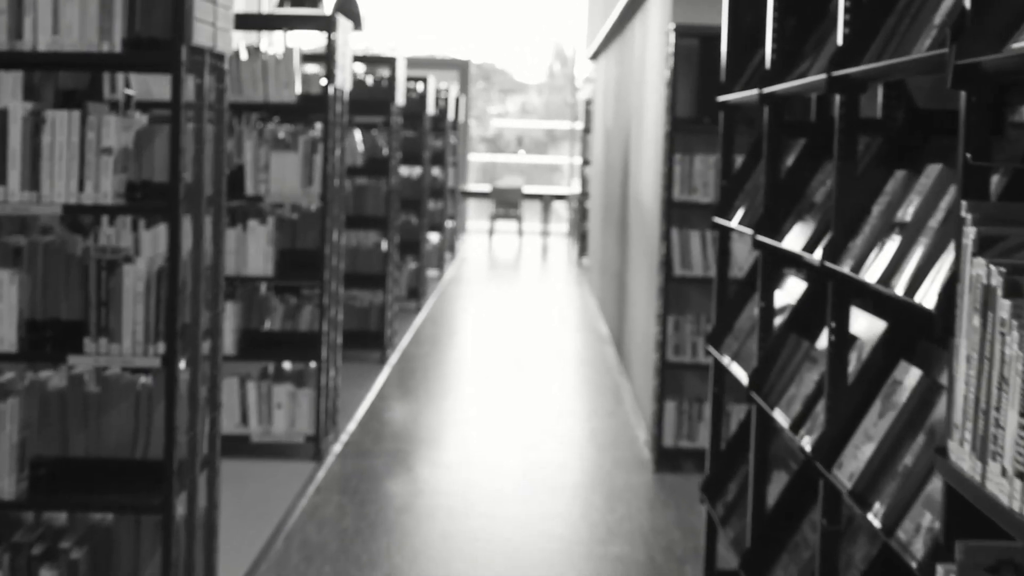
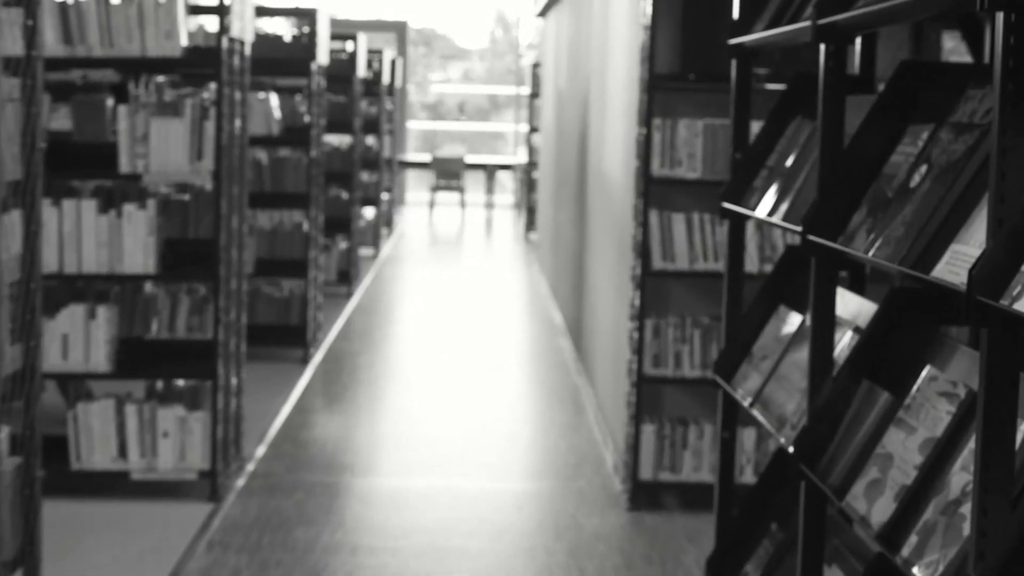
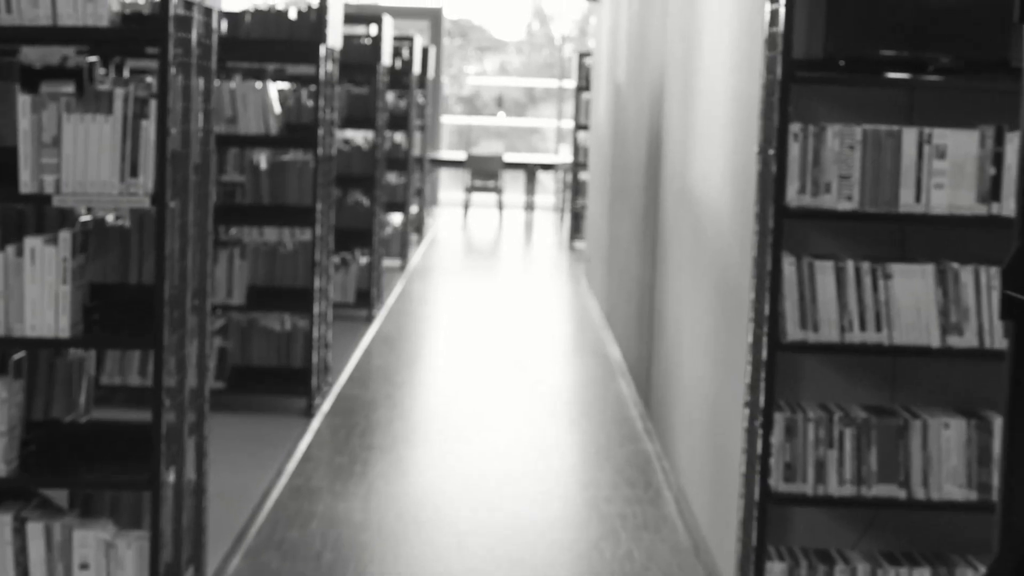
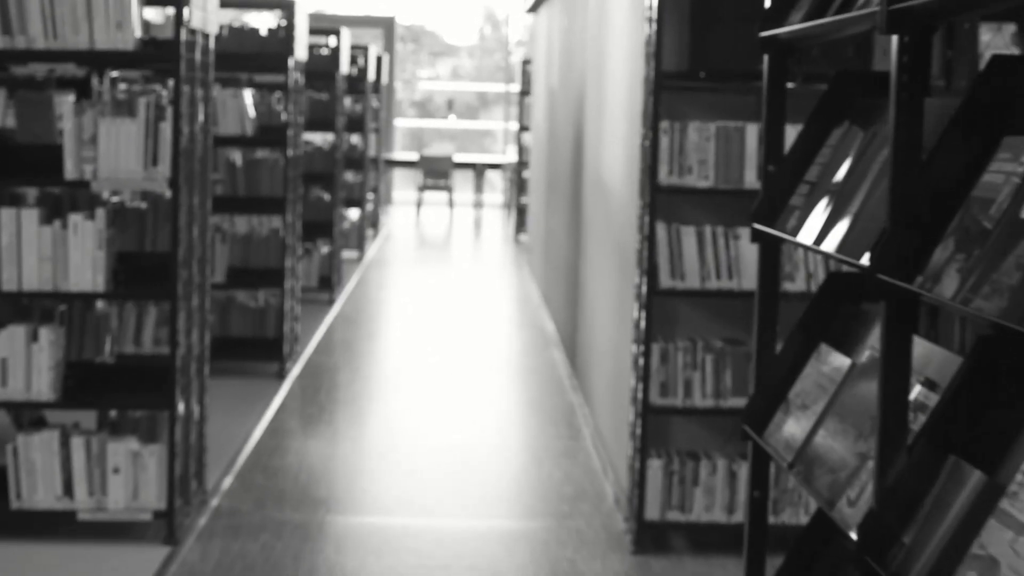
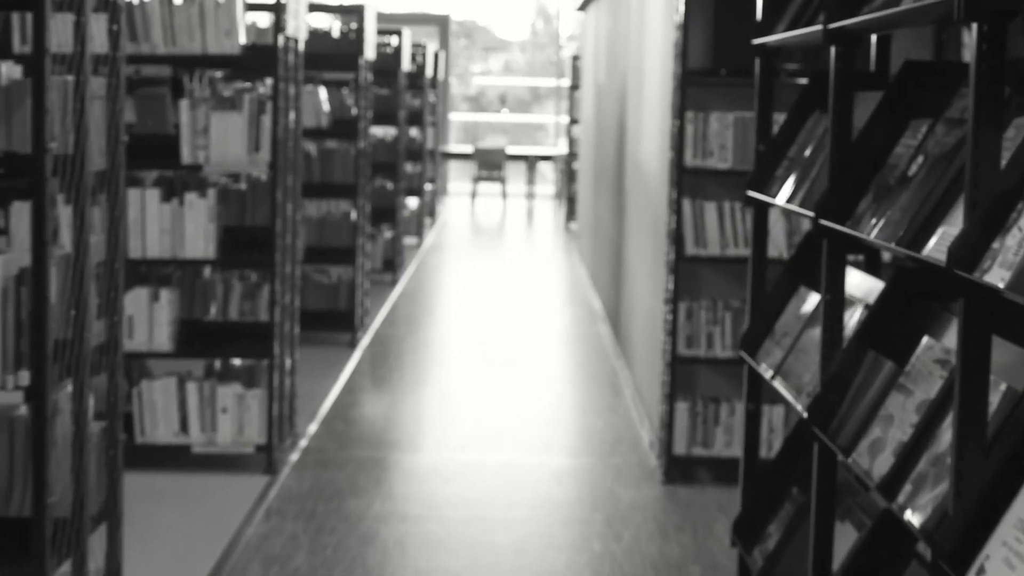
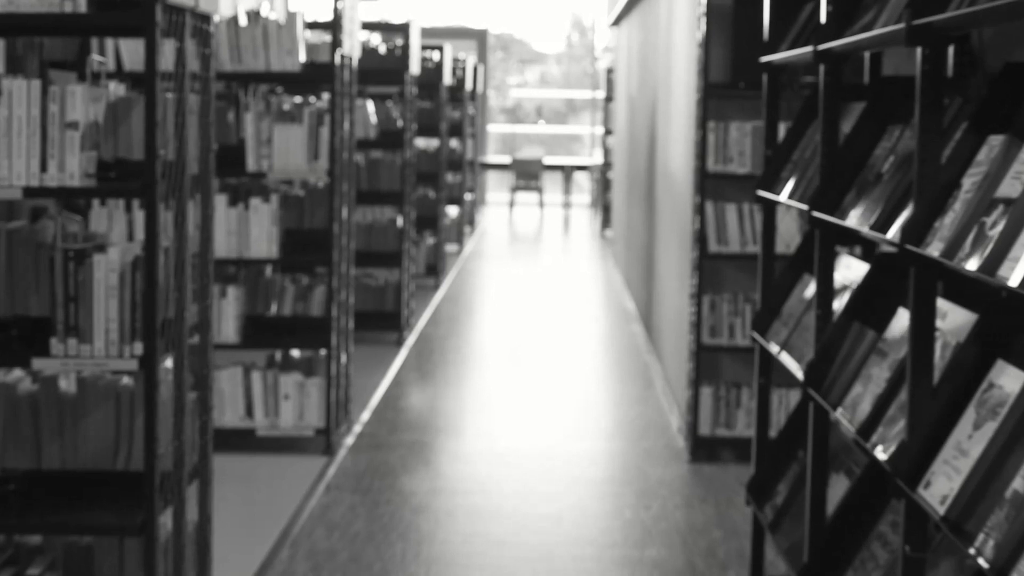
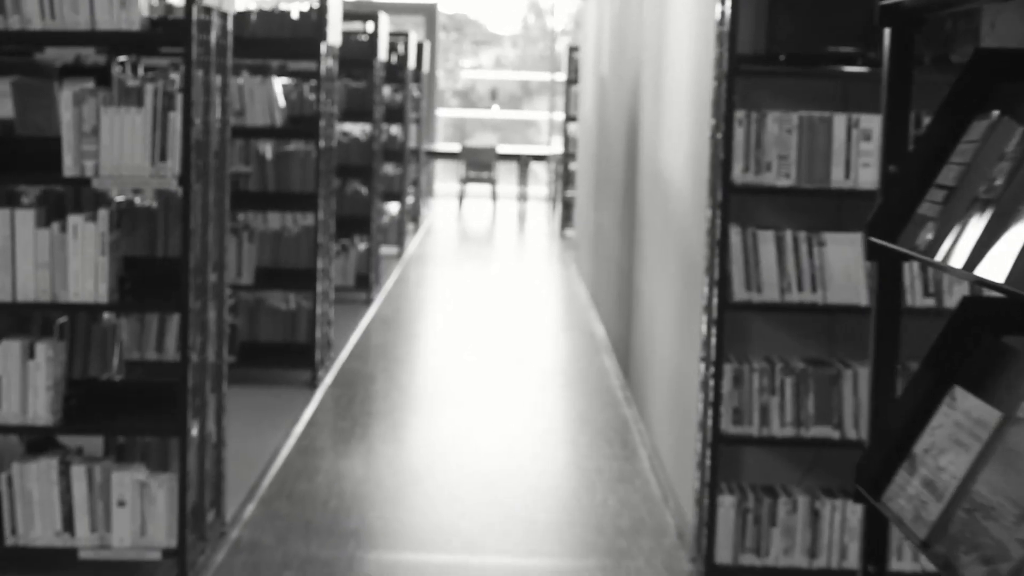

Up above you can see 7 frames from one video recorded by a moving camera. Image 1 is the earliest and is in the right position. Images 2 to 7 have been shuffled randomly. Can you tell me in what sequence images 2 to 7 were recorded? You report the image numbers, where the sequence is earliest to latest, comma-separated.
6, 5, 2, 4, 7, 3
